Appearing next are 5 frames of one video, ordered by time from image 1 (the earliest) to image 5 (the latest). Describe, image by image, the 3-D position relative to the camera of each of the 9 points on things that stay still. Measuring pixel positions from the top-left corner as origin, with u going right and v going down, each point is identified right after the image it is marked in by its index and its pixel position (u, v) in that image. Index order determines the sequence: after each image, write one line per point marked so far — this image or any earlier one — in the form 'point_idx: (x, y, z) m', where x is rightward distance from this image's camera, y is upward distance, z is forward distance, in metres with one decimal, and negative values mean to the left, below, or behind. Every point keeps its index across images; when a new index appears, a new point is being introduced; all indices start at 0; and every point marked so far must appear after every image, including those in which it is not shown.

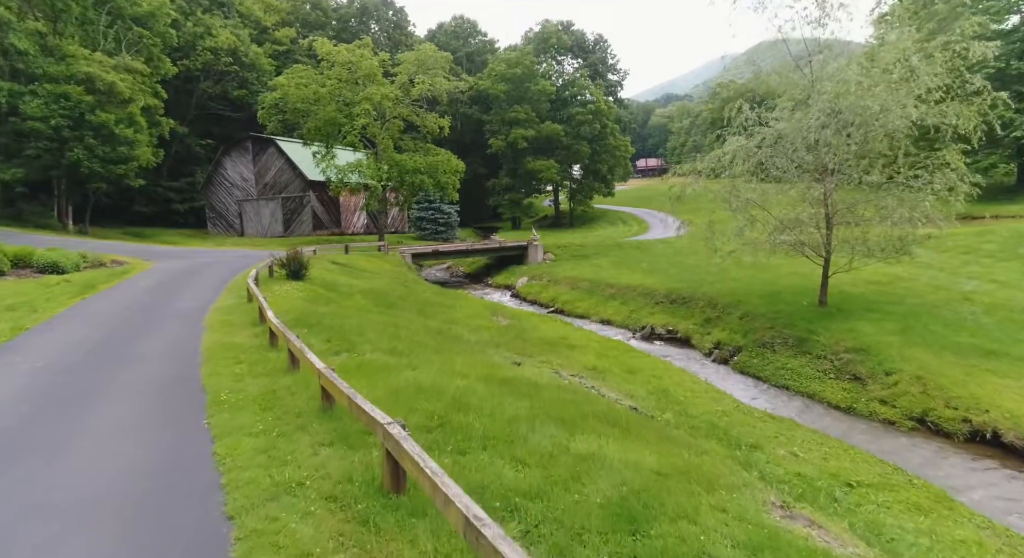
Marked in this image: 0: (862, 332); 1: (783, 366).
0: (+9.9, -1.5, +19.3) m
1: (+7.7, -2.5, +19.5) m
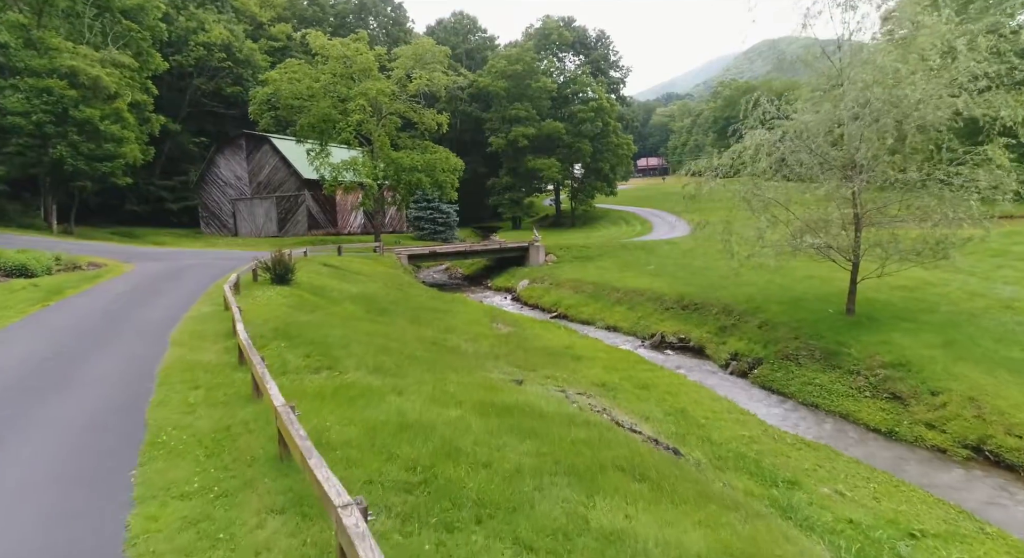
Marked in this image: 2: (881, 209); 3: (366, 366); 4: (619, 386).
0: (+9.9, -1.7, +17.6) m
1: (+7.7, -2.7, +17.7) m
2: (+10.2, +1.9, +19.0) m
3: (-3.1, -1.8, +14.4) m
4: (+2.7, -2.7, +17.4) m
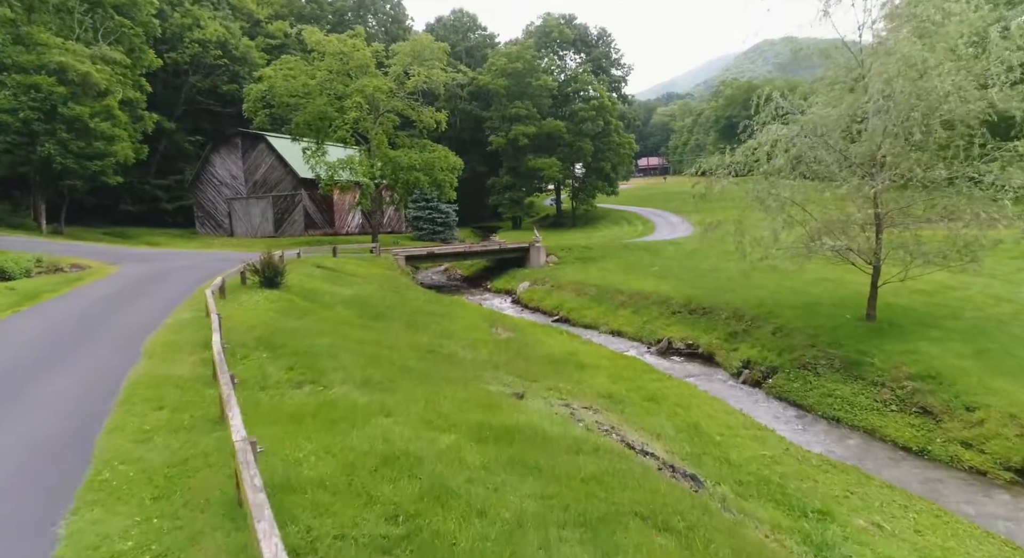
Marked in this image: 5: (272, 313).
0: (+9.9, -1.8, +16.4) m
1: (+7.7, -2.8, +16.6) m
2: (+10.2, +1.8, +17.8) m
3: (-3.1, -1.9, +13.3) m
4: (+2.7, -2.8, +16.3) m
5: (-7.0, -1.0, +20.0) m
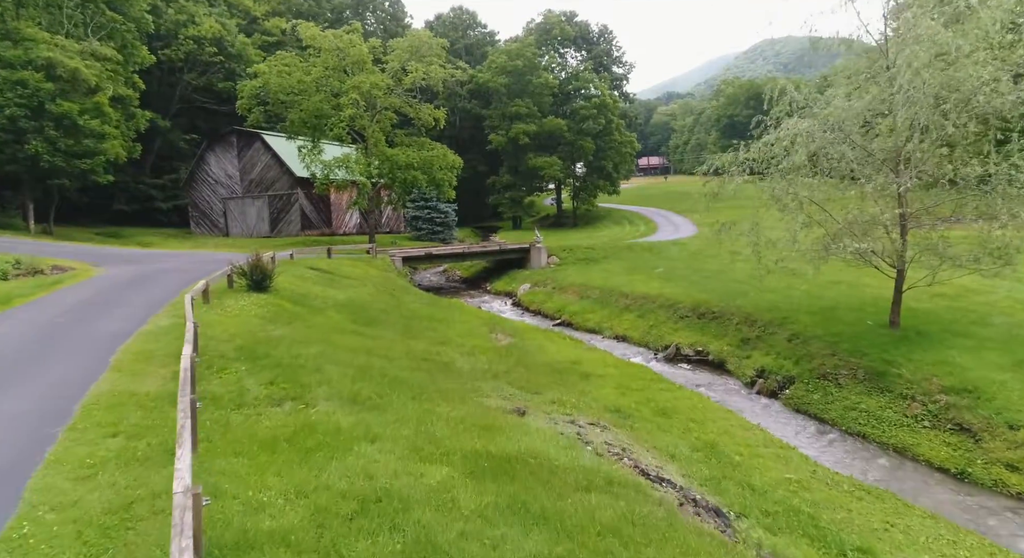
0: (+9.9, -1.9, +15.3) m
1: (+7.7, -2.9, +15.5) m
2: (+10.2, +1.7, +16.7) m
3: (-3.1, -2.1, +12.2) m
4: (+2.7, -2.9, +15.1) m
5: (-7.0, -1.1, +18.8) m
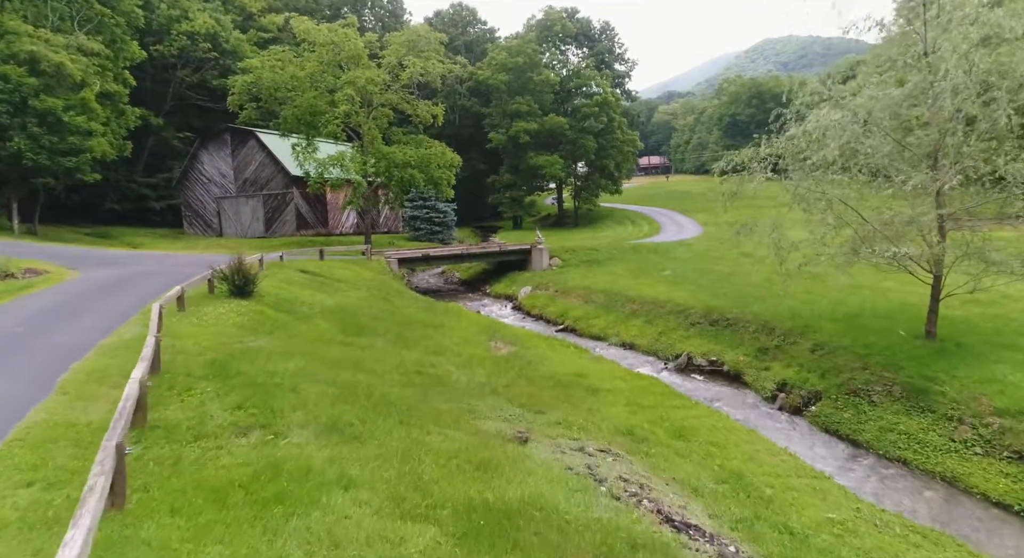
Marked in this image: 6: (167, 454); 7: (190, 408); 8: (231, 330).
0: (+9.9, -2.1, +13.8) m
1: (+7.8, -3.0, +13.9) m
2: (+10.2, +1.6, +15.2) m
3: (-3.1, -2.2, +10.6) m
4: (+2.7, -3.1, +13.6) m
5: (-7.0, -1.3, +17.3) m
6: (-4.5, -2.3, +8.9) m
7: (-5.0, -2.0, +10.6) m
8: (-7.0, -1.3, +17.0) m
